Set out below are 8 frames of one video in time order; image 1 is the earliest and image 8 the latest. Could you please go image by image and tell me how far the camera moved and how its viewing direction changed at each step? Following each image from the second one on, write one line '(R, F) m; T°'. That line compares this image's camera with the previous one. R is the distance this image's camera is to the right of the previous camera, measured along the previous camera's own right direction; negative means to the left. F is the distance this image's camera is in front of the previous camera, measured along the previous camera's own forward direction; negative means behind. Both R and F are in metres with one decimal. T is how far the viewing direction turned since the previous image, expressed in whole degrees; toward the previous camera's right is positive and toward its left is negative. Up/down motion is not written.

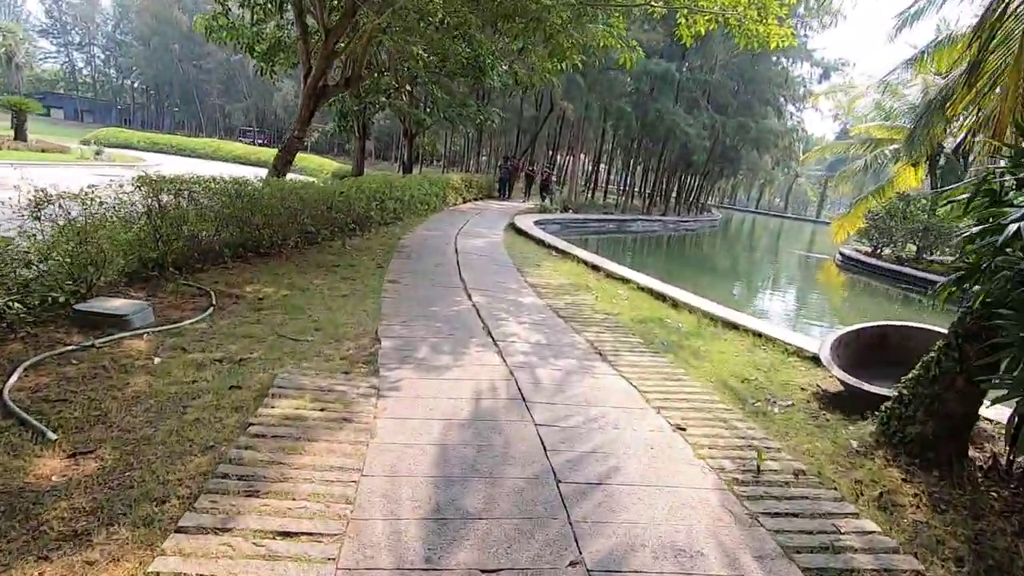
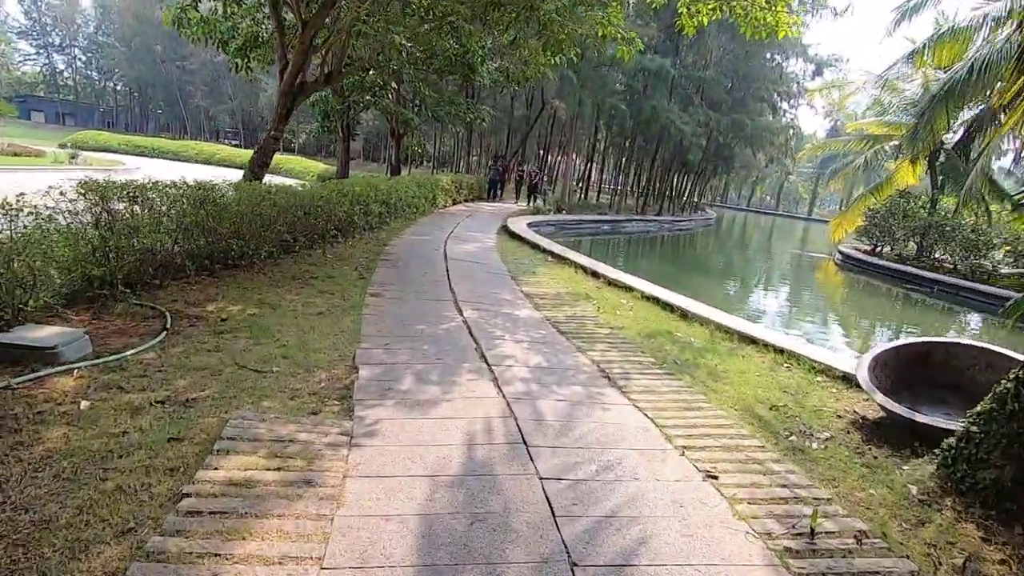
(0.0, +0.4) m; +1°
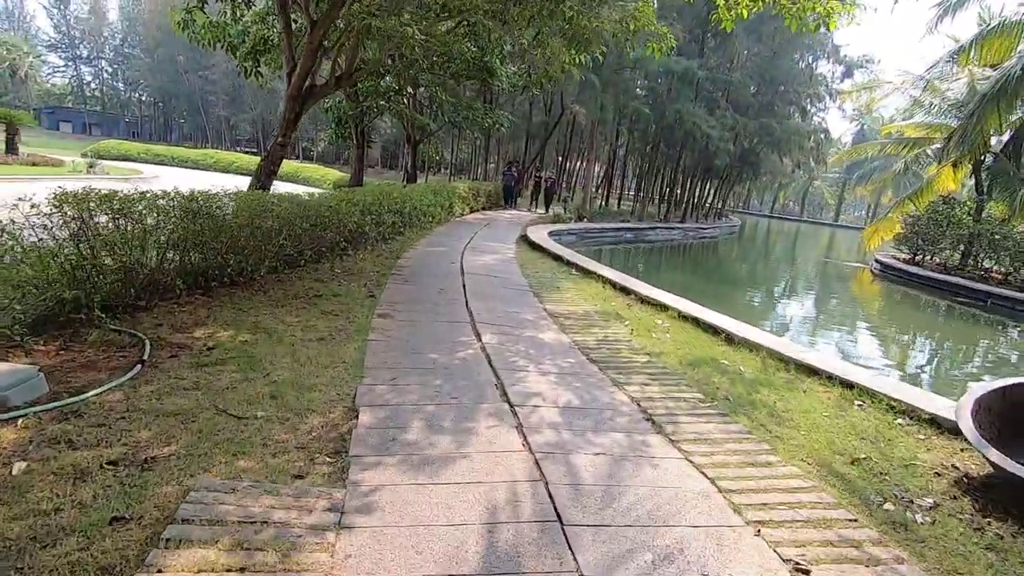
(-0.1, +0.5) m; -2°
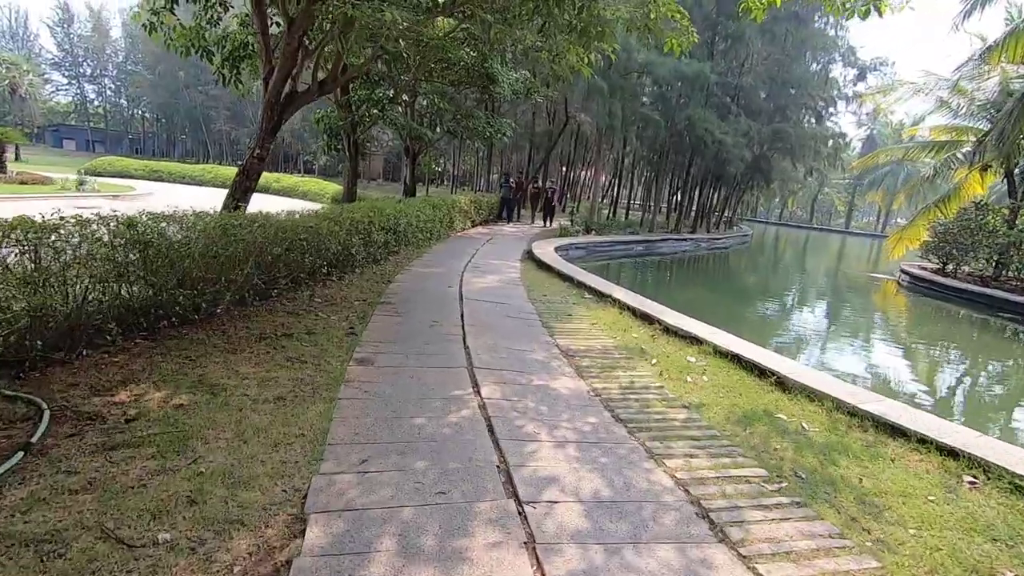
(0.0, +0.7) m; -1°
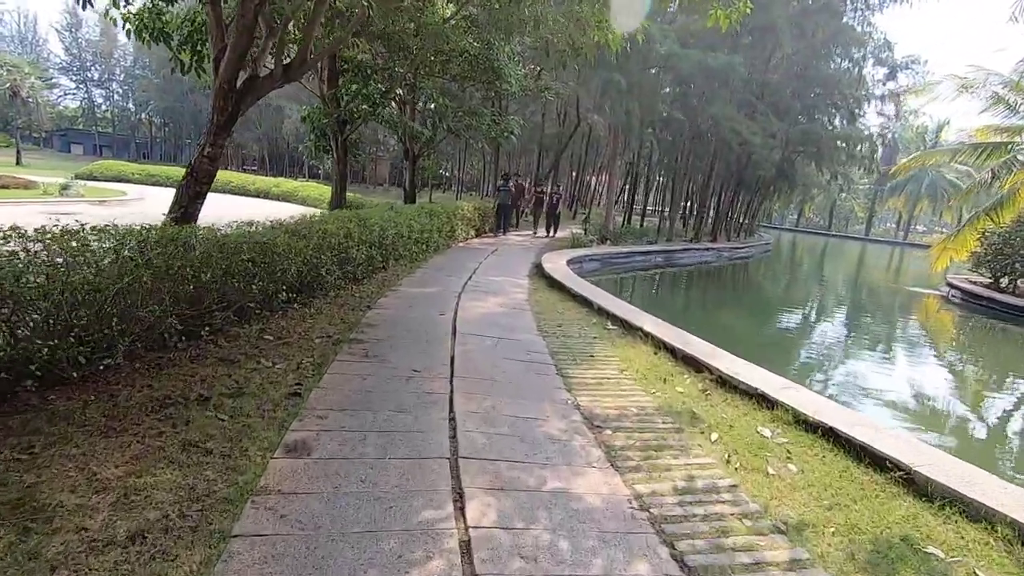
(0.0, +1.1) m; -1°
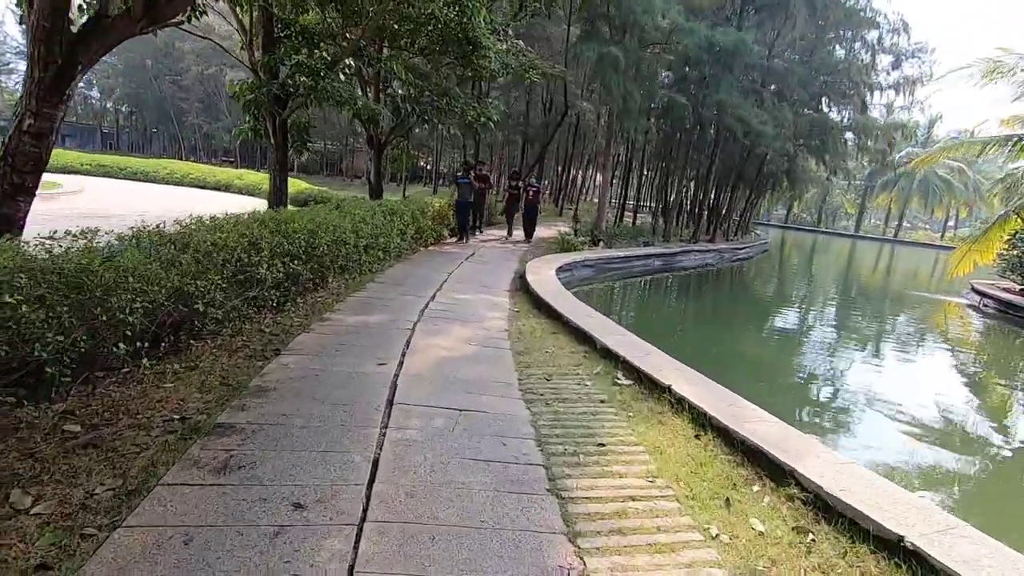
(+0.1, +1.5) m; +2°
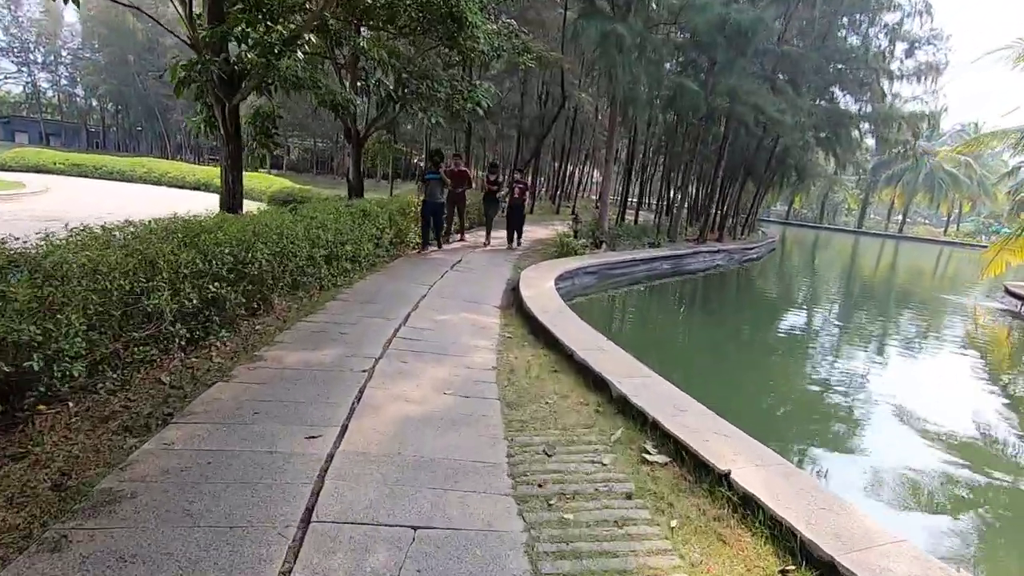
(+0.1, +1.0) m; 0°
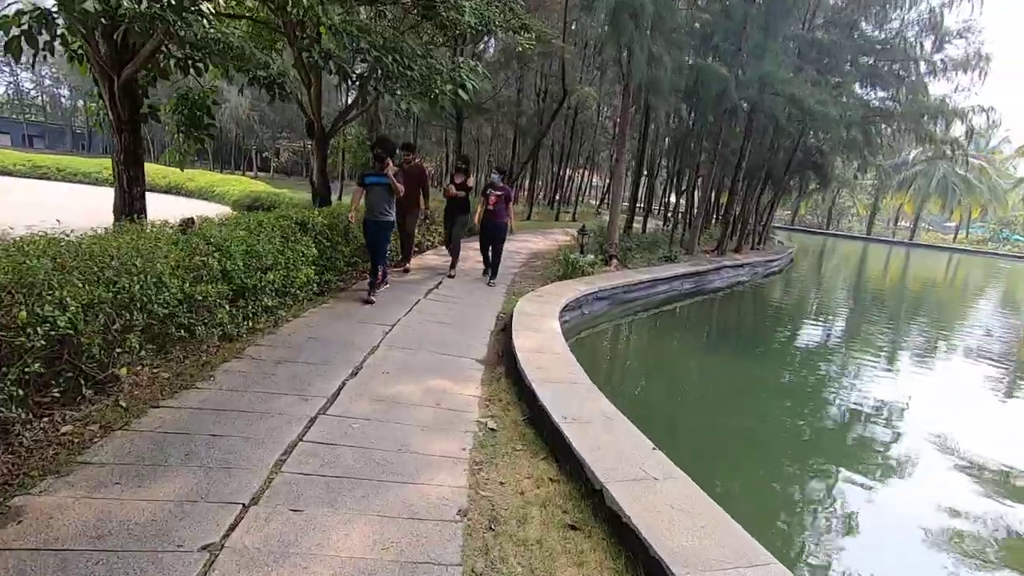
(+0.1, +1.6) m; 0°
